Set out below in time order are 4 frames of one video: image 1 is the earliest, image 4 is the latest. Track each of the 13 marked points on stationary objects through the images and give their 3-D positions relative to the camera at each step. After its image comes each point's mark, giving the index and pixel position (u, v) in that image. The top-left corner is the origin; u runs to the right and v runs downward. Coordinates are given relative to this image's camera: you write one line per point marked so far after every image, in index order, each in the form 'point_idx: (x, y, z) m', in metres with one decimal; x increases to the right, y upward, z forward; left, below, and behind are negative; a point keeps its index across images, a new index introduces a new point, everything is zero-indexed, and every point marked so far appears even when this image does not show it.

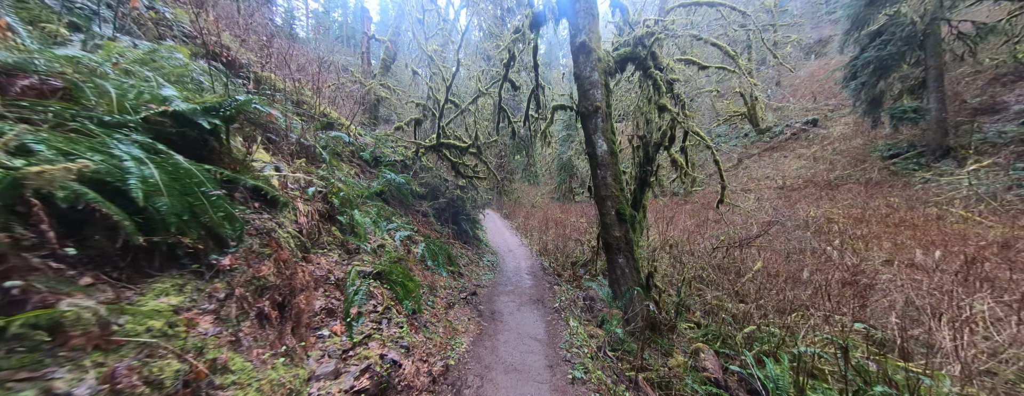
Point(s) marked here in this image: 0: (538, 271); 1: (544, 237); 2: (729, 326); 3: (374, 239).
0: (+1.0, -2.9, +10.0) m
1: (+1.9, -2.4, +15.0) m
2: (+5.3, -3.1, +6.2) m
3: (-2.6, -0.8, +4.7) m
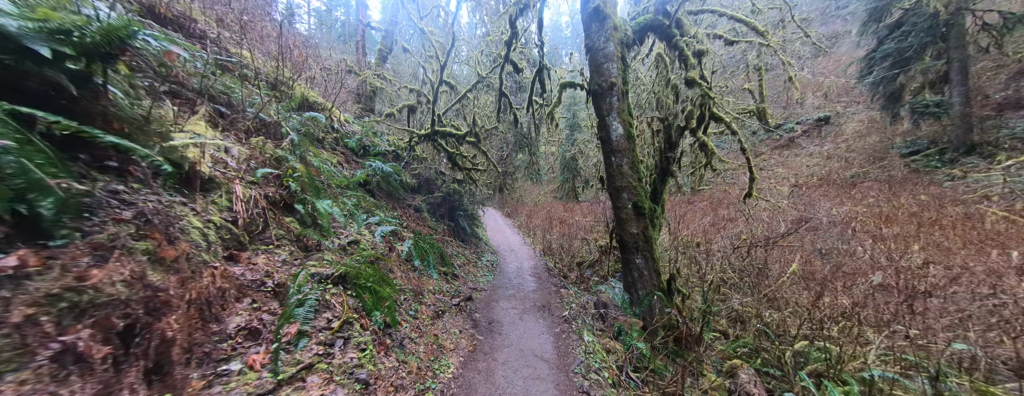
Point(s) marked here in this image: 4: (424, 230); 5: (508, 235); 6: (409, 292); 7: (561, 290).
0: (+1.1, -2.7, +9.1) m
1: (+2.0, -2.2, +14.2) m
2: (+5.3, -2.9, +5.3) m
3: (-2.5, -0.6, +3.8) m
4: (-2.5, -0.9, +7.1) m
5: (-0.3, -2.3, +15.6) m
6: (-1.6, -1.5, +3.9) m
7: (+1.4, -2.7, +7.5) m
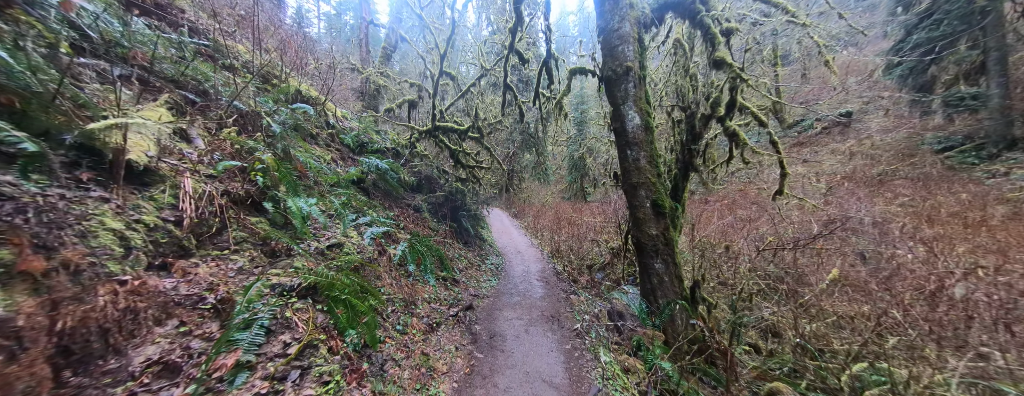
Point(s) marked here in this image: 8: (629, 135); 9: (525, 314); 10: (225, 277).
0: (+1.3, -2.6, +8.6) m
1: (+2.4, -2.1, +13.6) m
2: (+5.4, -2.9, +4.6) m
3: (-2.5, -0.5, +3.4) m
4: (-2.3, -0.9, +6.7) m
5: (+0.1, -2.3, +15.1) m
6: (-1.6, -1.4, +3.5) m
7: (+1.6, -2.7, +6.9) m
8: (+2.4, +1.3, +5.3) m
9: (+0.3, -2.3, +4.9) m
10: (-2.4, -0.6, +2.1) m
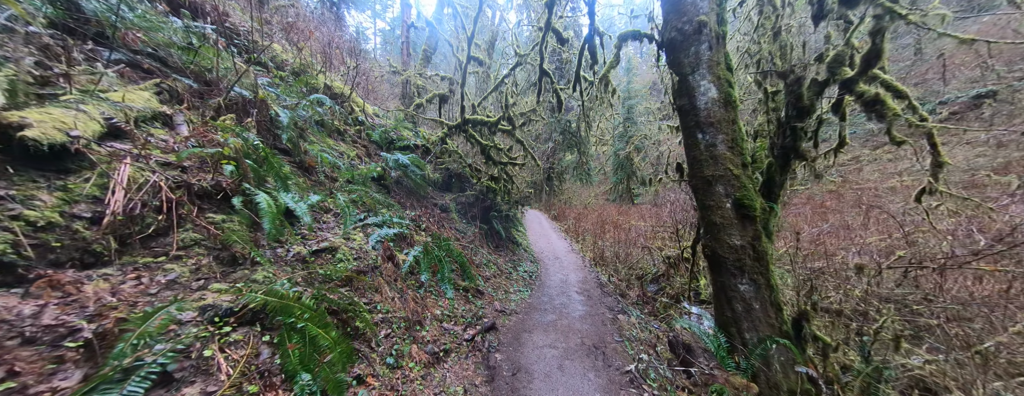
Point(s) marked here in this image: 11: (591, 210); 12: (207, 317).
0: (+2.3, -2.6, +7.4) m
1: (+4.2, -2.2, +12.2) m
2: (+5.8, -2.9, +2.8) m
3: (-2.2, -0.5, +2.9) m
4: (-1.5, -0.9, +6.1) m
5: (+2.2, -2.3, +14.0) m
6: (-1.3, -1.4, +2.8) m
7: (+2.4, -2.7, +5.7) m
8: (+3.0, +1.3, +4.0) m
9: (+0.8, -2.2, +4.0) m
10: (-2.3, -0.6, +1.5) m
11: (+6.1, -0.9, +19.6) m
12: (-1.9, -0.8, +1.6) m
